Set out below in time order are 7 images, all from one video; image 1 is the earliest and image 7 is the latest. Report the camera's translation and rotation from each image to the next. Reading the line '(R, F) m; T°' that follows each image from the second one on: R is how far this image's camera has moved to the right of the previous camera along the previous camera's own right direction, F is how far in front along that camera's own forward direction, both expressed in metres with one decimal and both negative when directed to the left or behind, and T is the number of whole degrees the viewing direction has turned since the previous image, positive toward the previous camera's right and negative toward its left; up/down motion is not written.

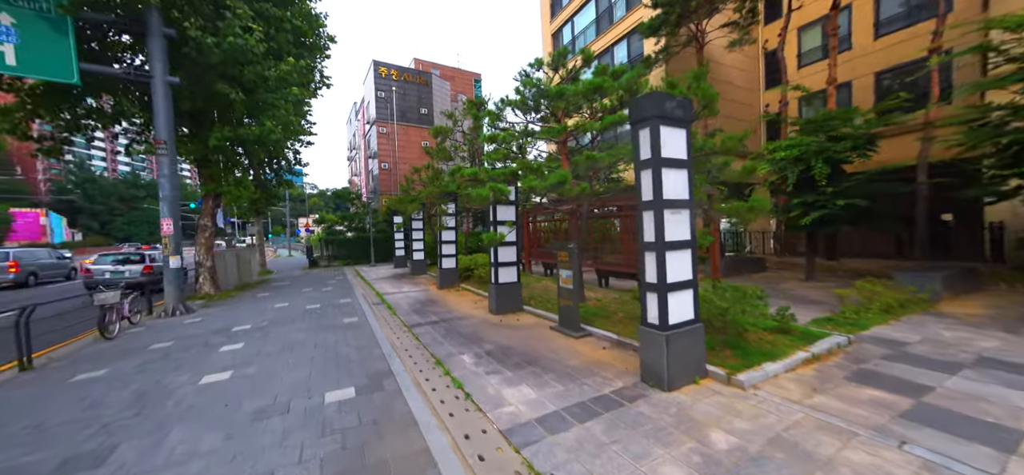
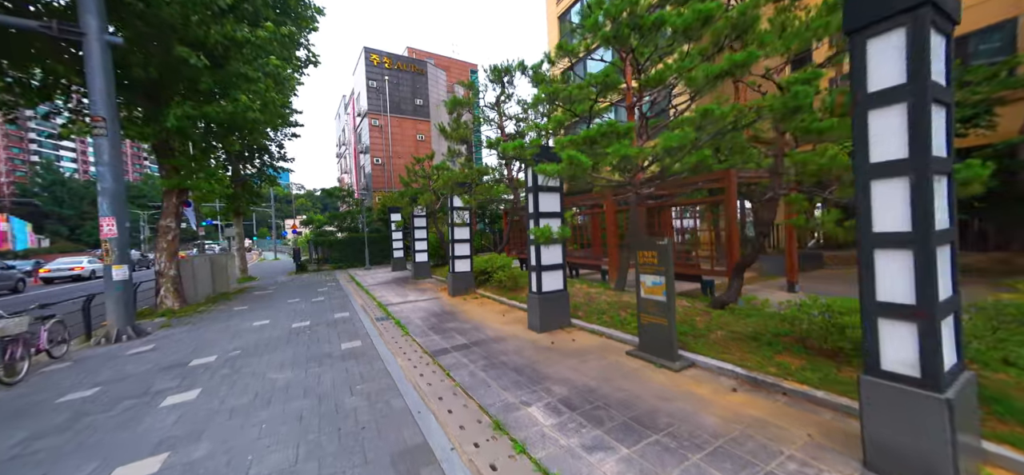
(-0.9, +1.5) m; +1°
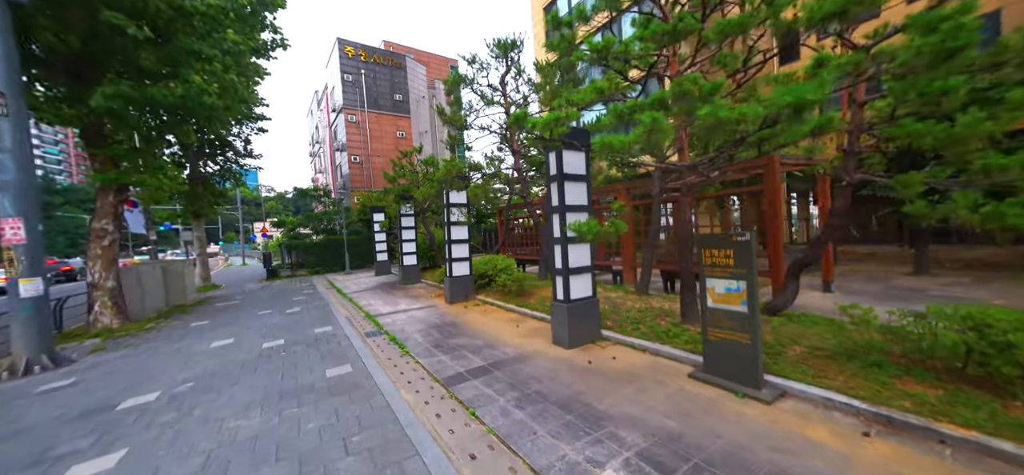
(-0.5, +0.9) m; +3°
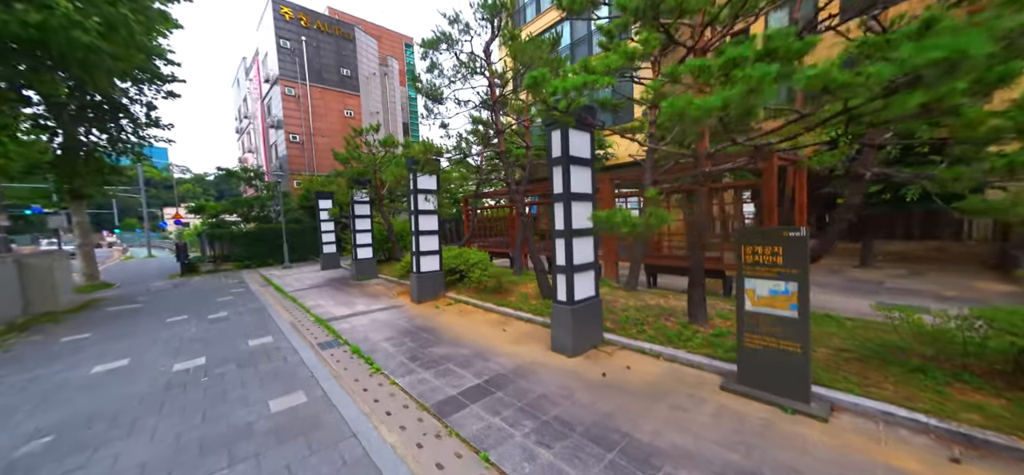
(-0.5, +0.7) m; +8°
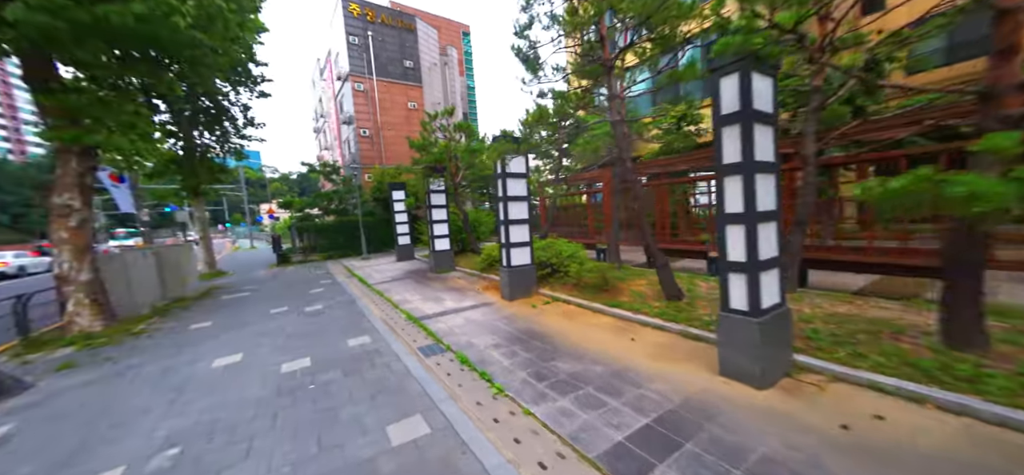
(-0.9, +0.8) m; -9°
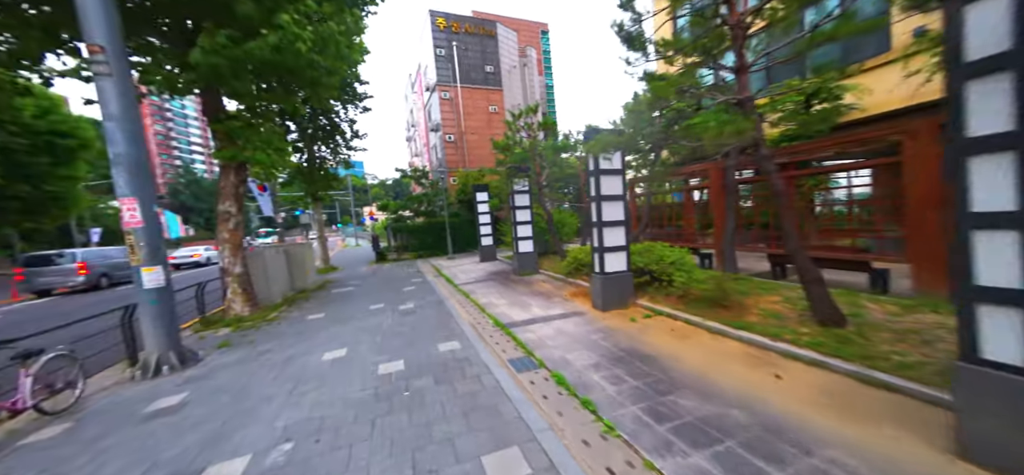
(-0.3, +0.4) m; -13°
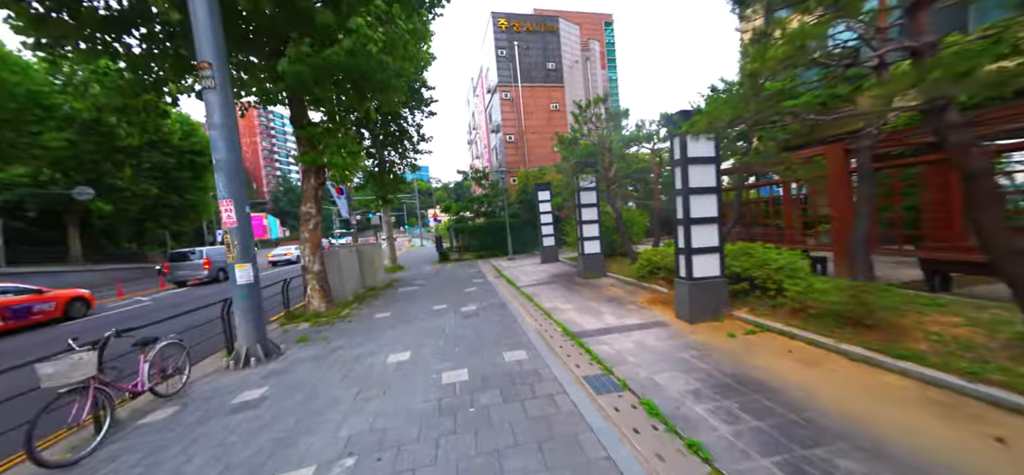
(-0.2, +0.5) m; -10°
